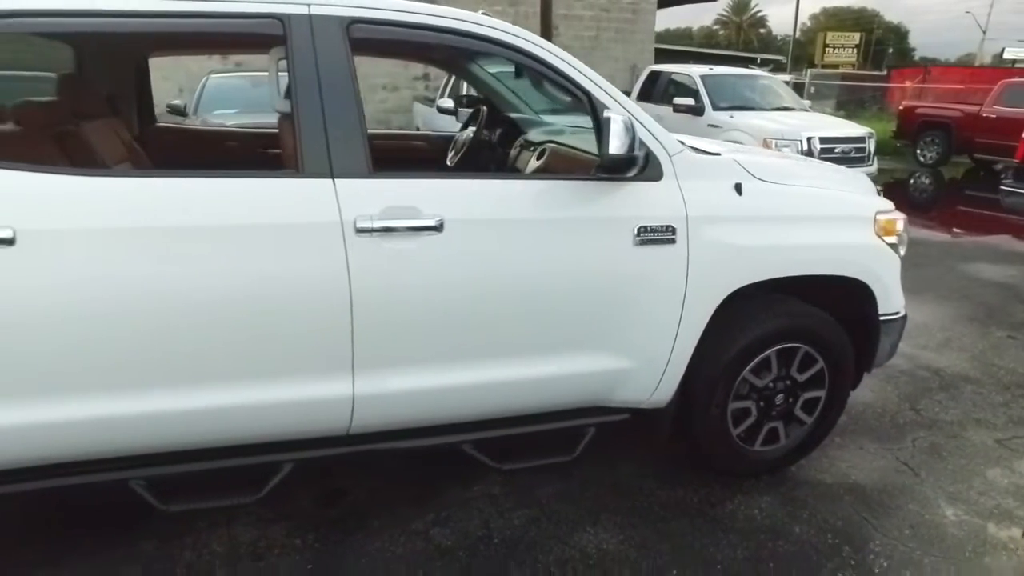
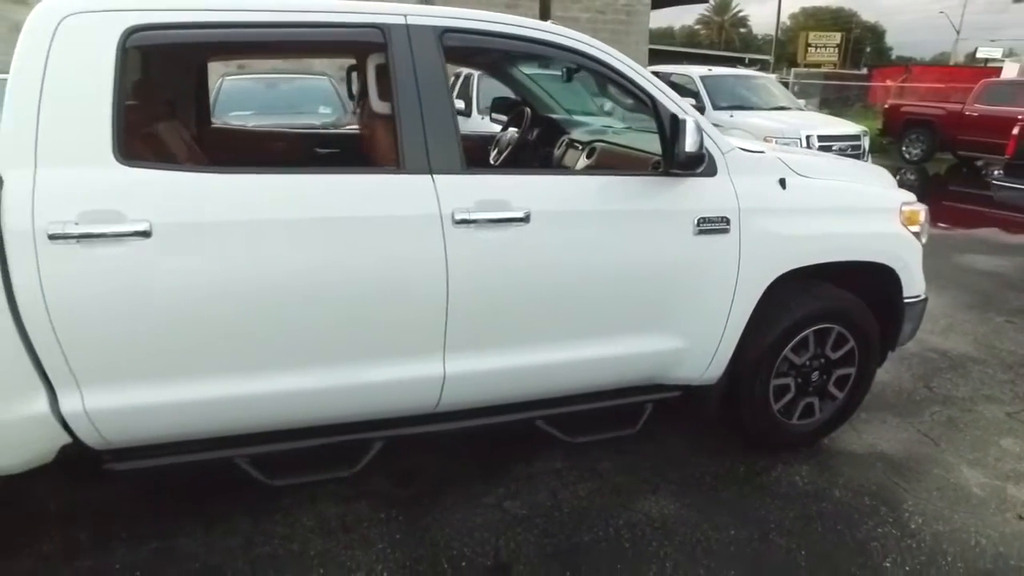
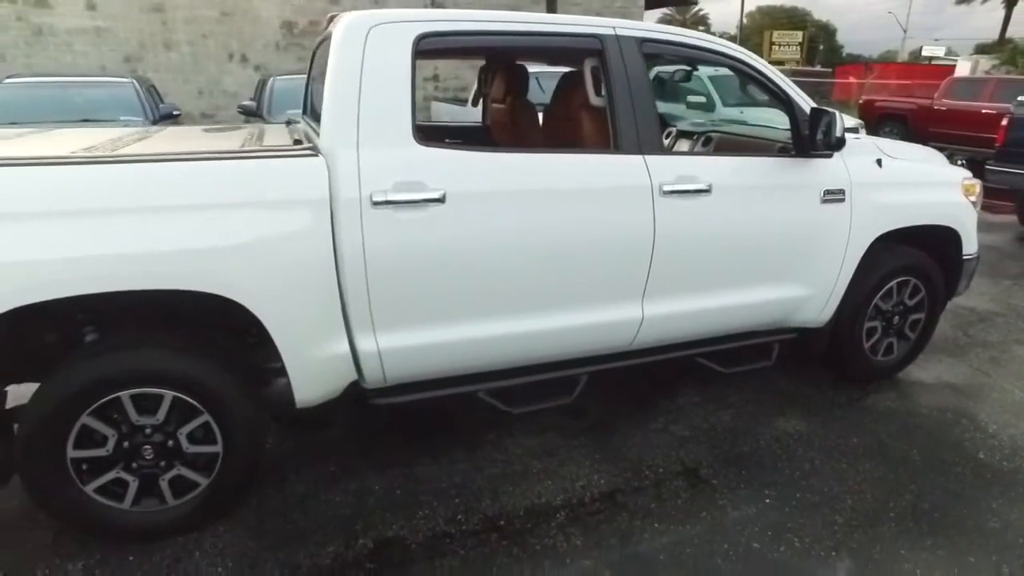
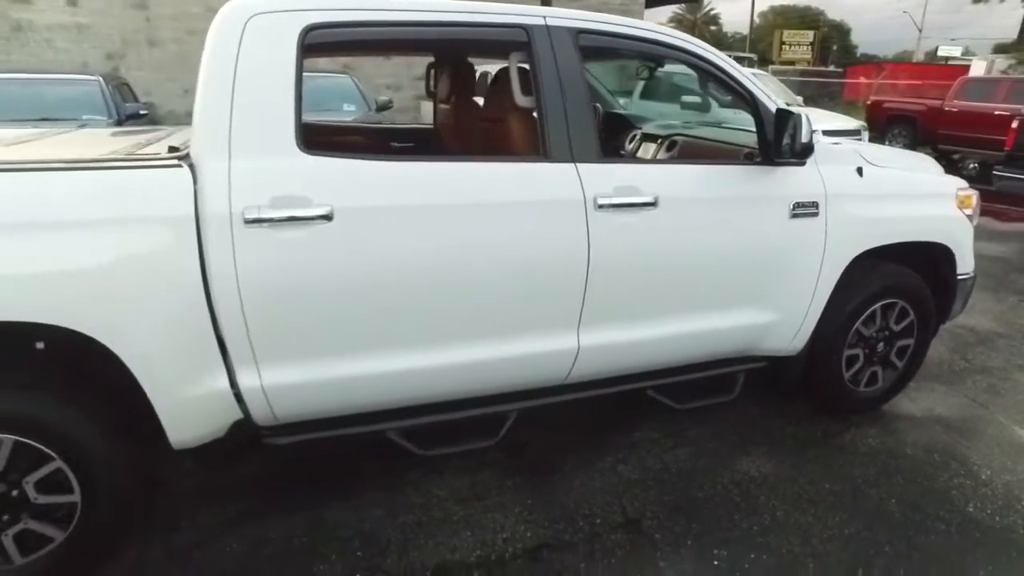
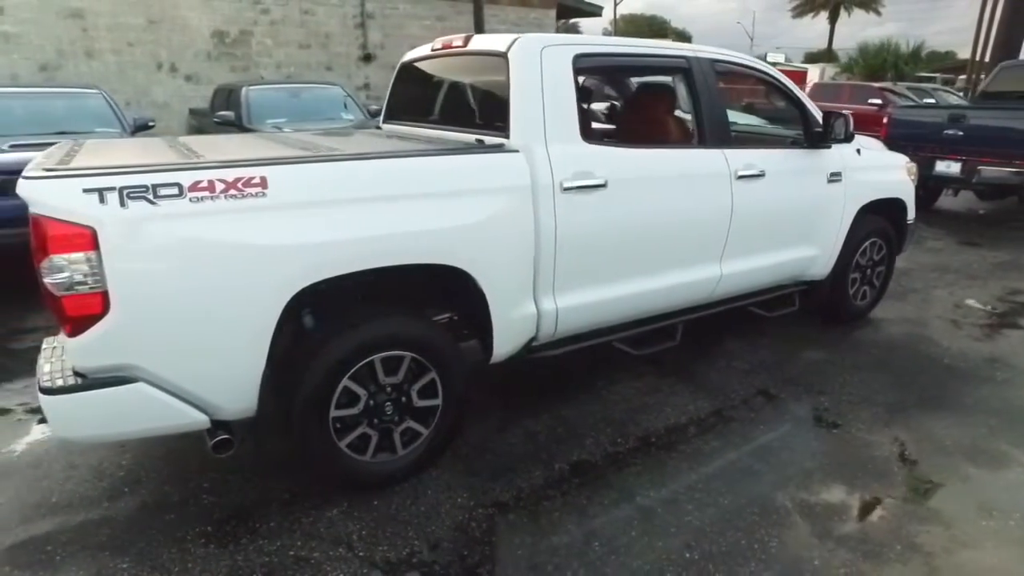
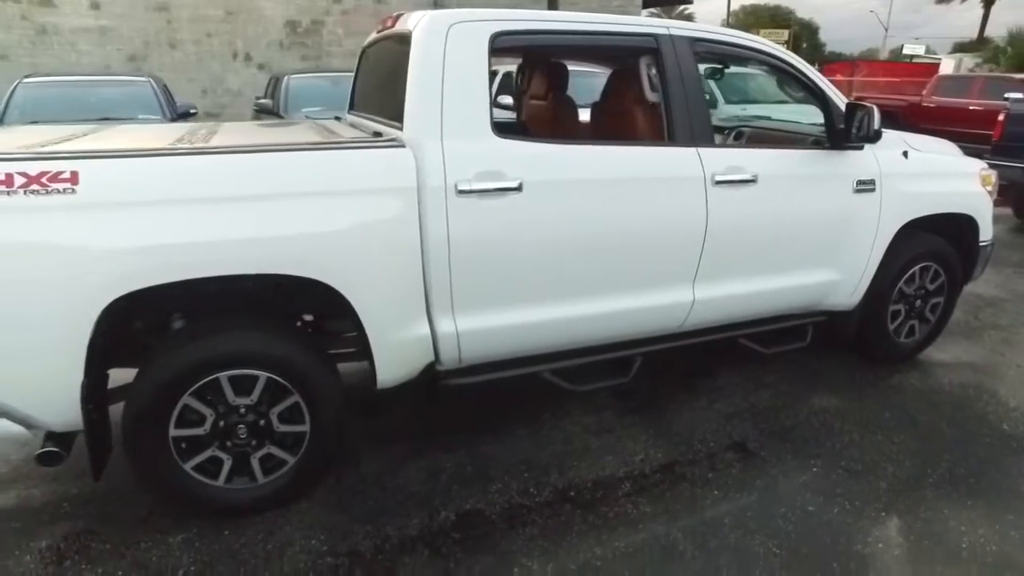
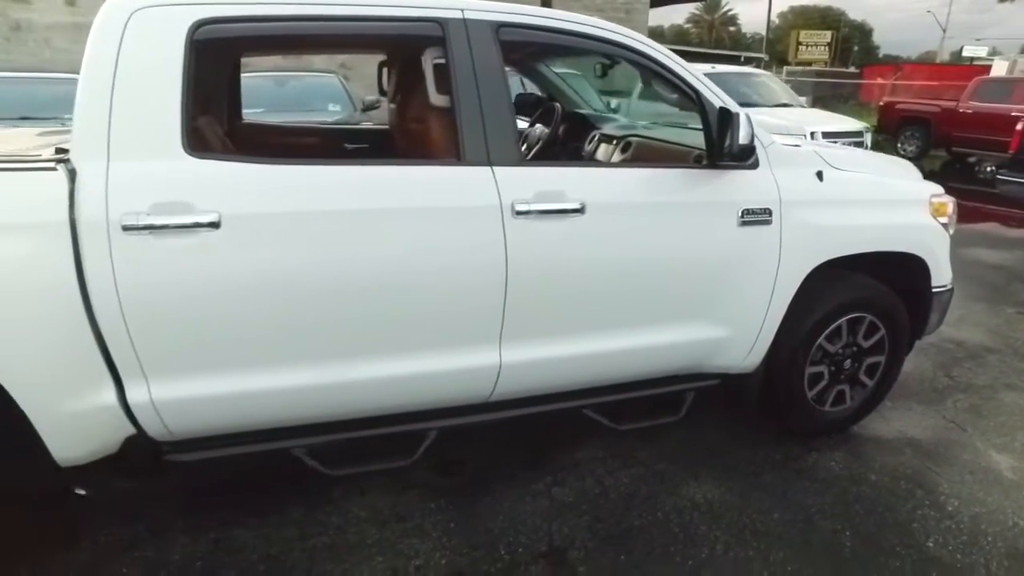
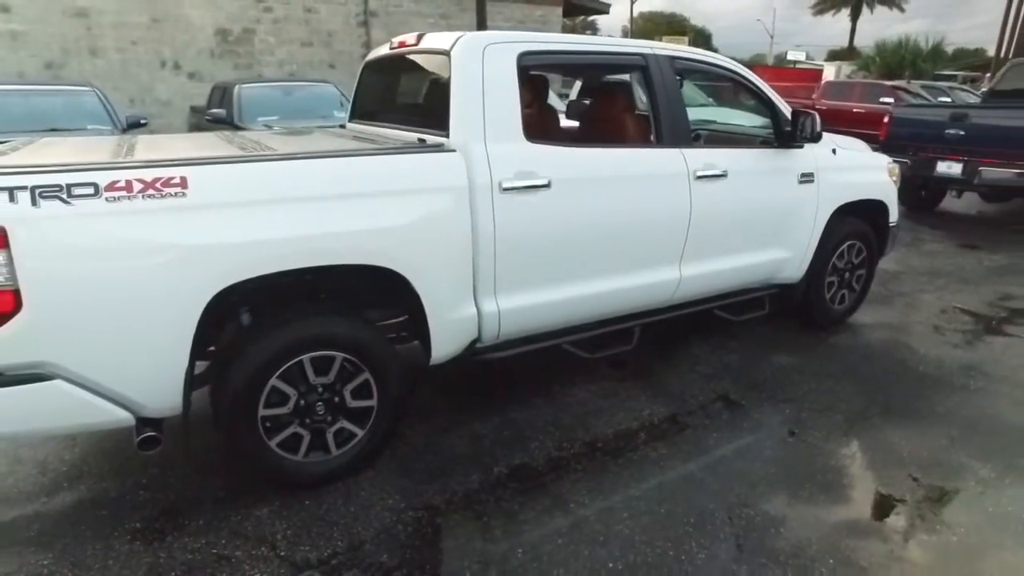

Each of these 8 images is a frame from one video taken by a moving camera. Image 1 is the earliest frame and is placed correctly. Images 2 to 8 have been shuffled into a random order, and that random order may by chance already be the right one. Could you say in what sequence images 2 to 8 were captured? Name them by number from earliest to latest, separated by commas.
2, 7, 4, 3, 6, 8, 5
